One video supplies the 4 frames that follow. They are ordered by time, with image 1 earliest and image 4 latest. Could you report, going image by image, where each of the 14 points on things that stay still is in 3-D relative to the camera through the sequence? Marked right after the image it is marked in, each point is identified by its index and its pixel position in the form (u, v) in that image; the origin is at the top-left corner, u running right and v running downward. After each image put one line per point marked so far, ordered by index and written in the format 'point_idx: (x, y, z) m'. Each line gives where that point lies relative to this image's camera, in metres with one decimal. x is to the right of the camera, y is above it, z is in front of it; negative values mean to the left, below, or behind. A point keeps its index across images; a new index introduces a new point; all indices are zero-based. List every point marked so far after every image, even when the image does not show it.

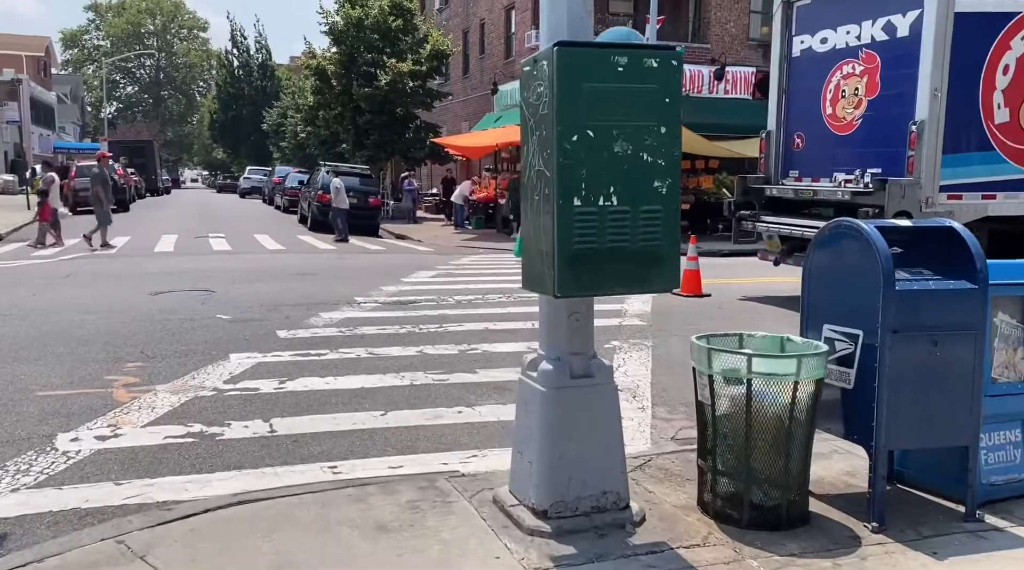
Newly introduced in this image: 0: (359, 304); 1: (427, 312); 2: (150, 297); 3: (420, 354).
0: (-1.9, -0.2, +11.5) m
1: (-1.0, -0.3, +11.1) m
2: (-4.4, -0.1, +11.6) m
3: (-0.8, -0.6, +8.6) m
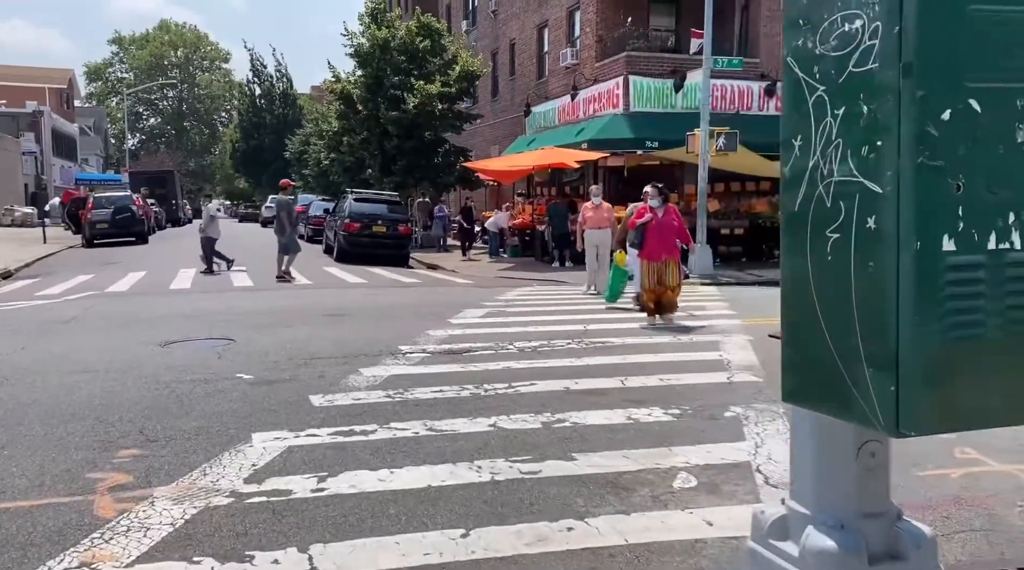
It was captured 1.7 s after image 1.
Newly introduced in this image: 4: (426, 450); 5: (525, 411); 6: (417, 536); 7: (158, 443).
0: (-1.1, -0.7, +9.7) m
1: (-0.2, -0.8, +9.2) m
2: (-3.6, -0.6, +9.7) m
3: (-0.1, -1.0, +6.7) m
4: (-0.6, -1.1, +6.2) m
5: (+0.1, -1.0, +7.3) m
6: (-0.5, -1.2, +4.8) m
7: (-2.3, -1.0, +6.3) m
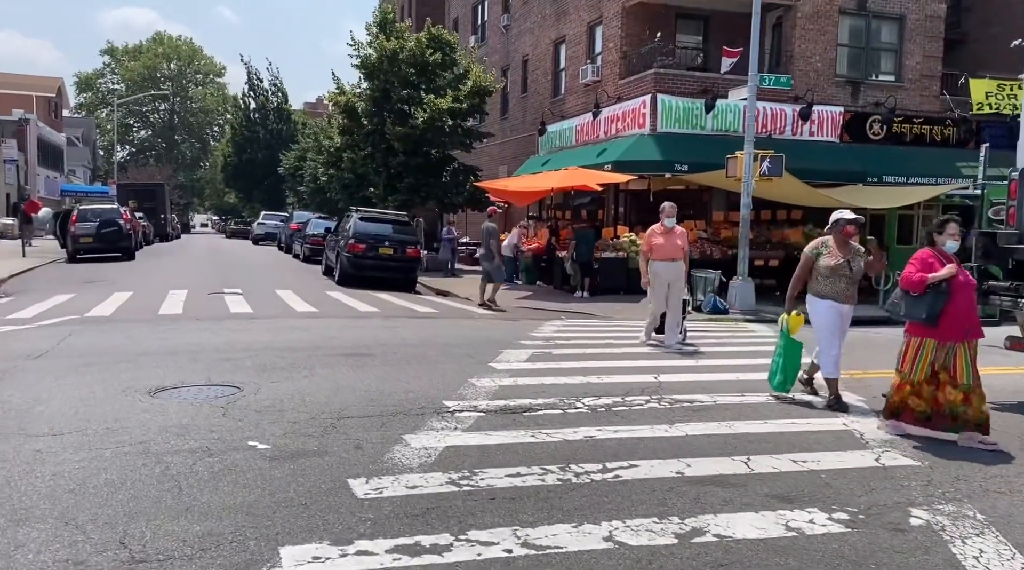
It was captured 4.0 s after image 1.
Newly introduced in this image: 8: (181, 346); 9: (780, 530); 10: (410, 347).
0: (-0.5, -1.1, +7.8) m
1: (+0.4, -1.1, +7.4) m
2: (-3.0, -0.9, +7.8) m
3: (+0.5, -1.3, +4.8) m
4: (+0.1, -1.4, +4.4) m
5: (+0.7, -1.3, +5.5) m
6: (+0.2, -1.5, +2.9) m
7: (-1.7, -1.3, +4.3) m
8: (-3.9, -0.7, +11.2) m
9: (+1.5, -1.3, +5.2) m
10: (-1.2, -0.8, +11.7) m
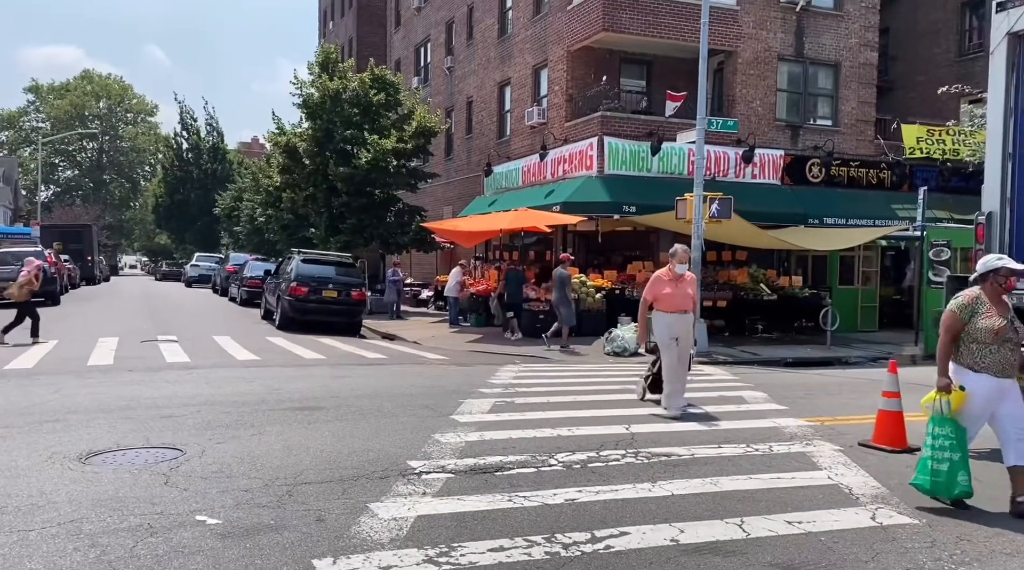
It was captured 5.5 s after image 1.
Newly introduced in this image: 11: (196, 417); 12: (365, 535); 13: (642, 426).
0: (-0.7, -1.4, +7.2) m
1: (+0.2, -1.5, +6.8) m
2: (-3.2, -1.3, +7.1) m
3: (+0.5, -1.6, +4.3) m
4: (+0.1, -1.6, +3.8) m
5: (+0.7, -1.6, +5.0) m
6: (+0.3, -1.7, +2.4) m
7: (-1.6, -1.5, +3.7) m
8: (-4.3, -1.3, +10.4) m
9: (+1.4, -1.6, +4.8) m
10: (-1.7, -1.3, +11.0) m
11: (-3.1, -1.3, +9.4) m
12: (-0.9, -1.5, +5.7) m
13: (+1.3, -1.4, +9.4) m
